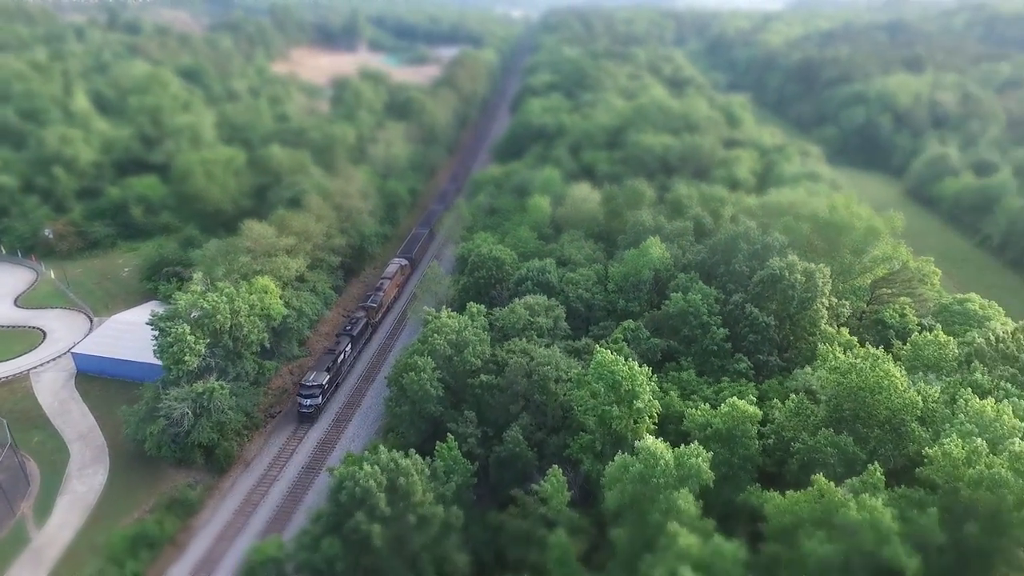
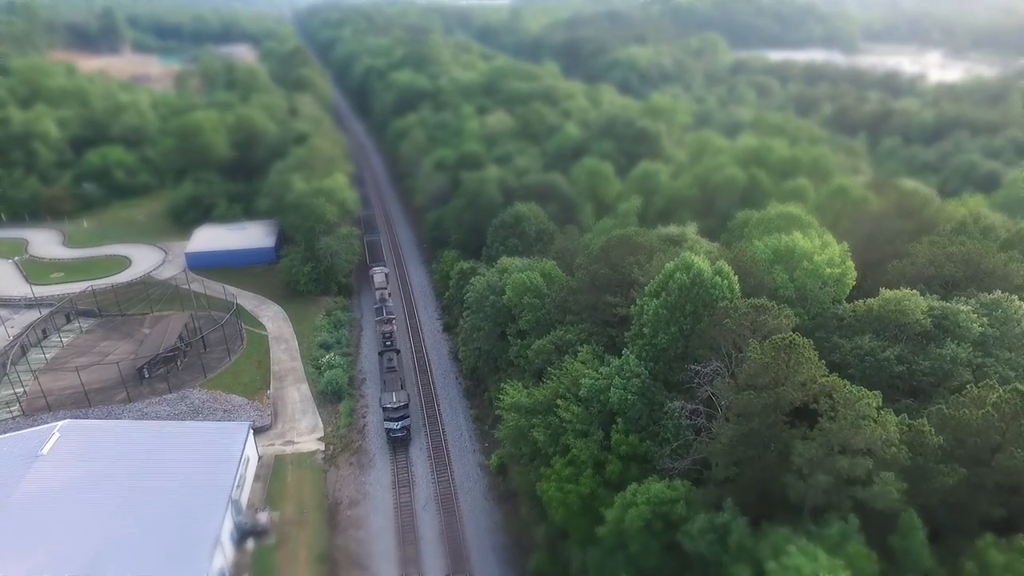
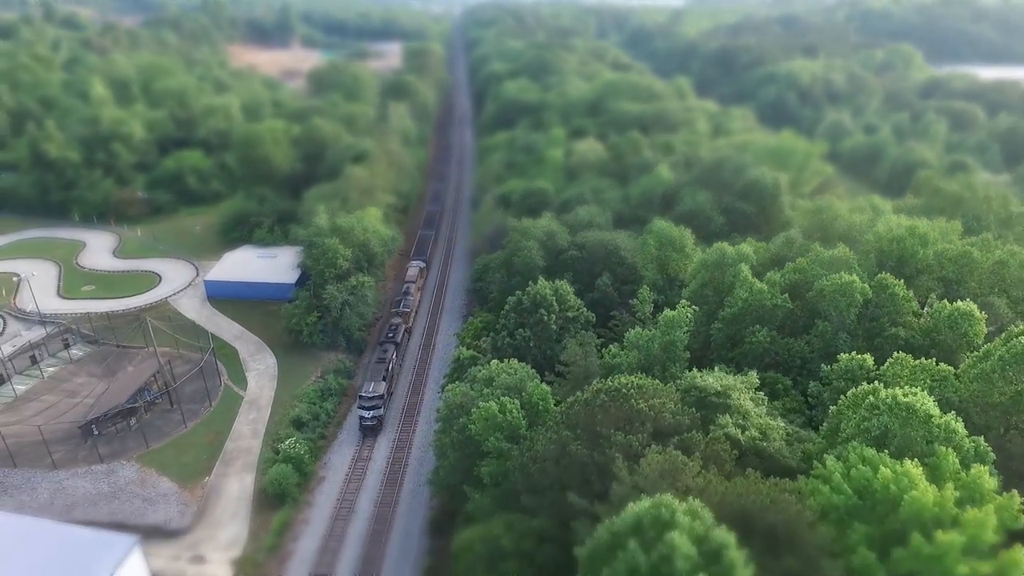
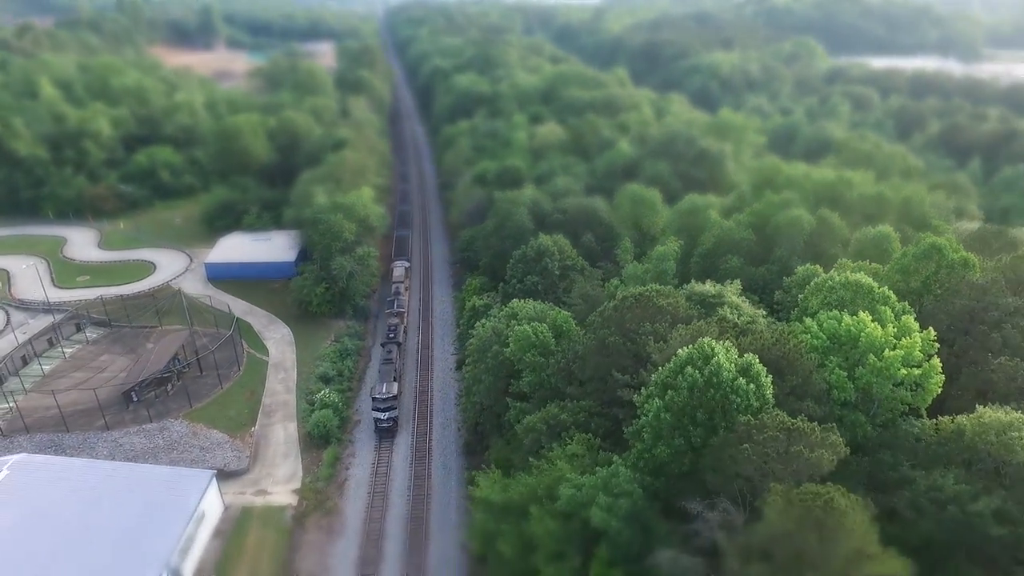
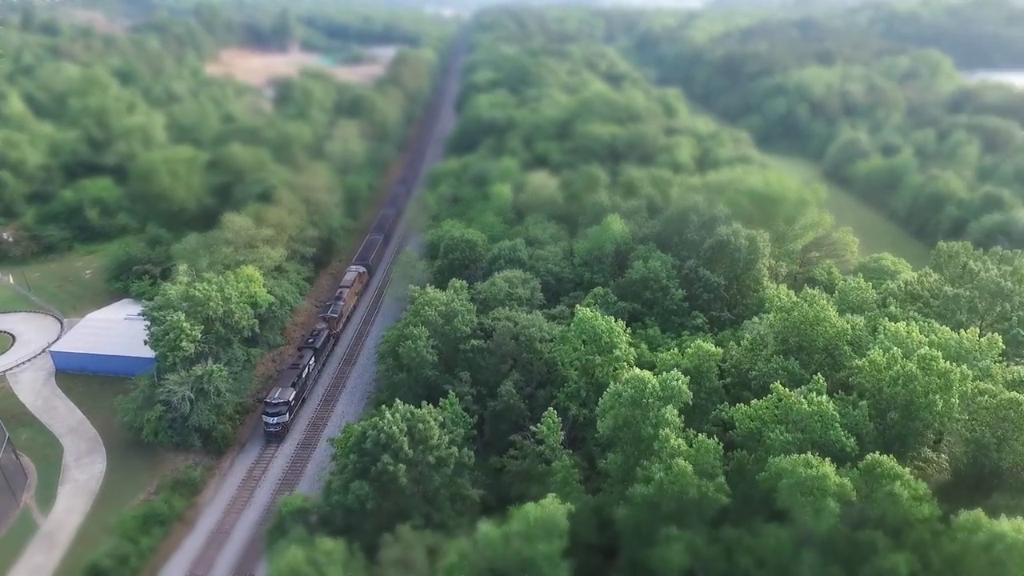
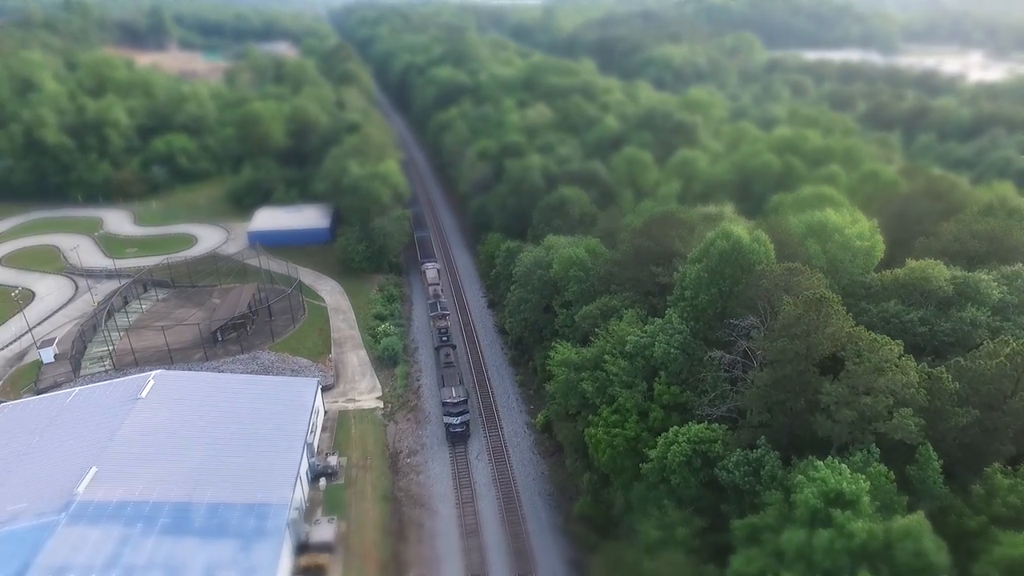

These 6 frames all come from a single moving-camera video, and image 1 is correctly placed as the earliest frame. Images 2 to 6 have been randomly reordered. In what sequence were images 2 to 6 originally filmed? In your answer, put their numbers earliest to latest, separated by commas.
5, 3, 4, 2, 6
